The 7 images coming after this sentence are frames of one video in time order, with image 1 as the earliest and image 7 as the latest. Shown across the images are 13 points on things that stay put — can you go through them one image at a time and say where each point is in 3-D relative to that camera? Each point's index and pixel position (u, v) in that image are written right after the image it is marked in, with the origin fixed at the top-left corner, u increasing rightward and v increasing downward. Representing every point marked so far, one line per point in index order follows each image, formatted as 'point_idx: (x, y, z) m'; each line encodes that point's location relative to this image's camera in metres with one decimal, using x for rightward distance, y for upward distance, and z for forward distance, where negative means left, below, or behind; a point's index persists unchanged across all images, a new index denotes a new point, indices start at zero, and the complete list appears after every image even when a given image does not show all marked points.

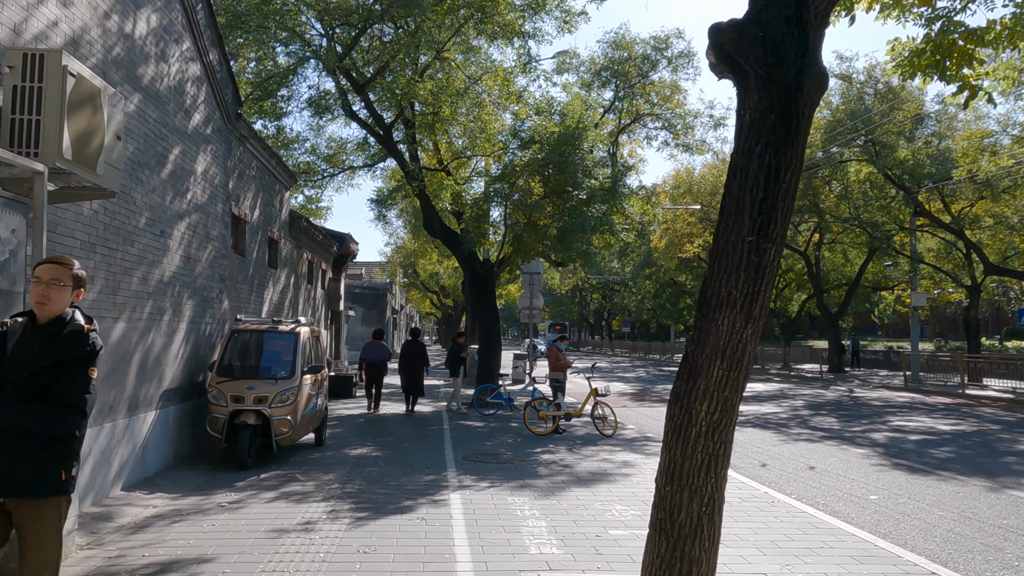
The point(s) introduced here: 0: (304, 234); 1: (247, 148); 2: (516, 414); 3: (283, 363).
0: (-4.7, +1.2, +17.7) m
1: (-4.3, +2.3, +12.6) m
2: (+0.1, -2.7, +16.2) m
3: (-2.9, -1.0, +9.9) m
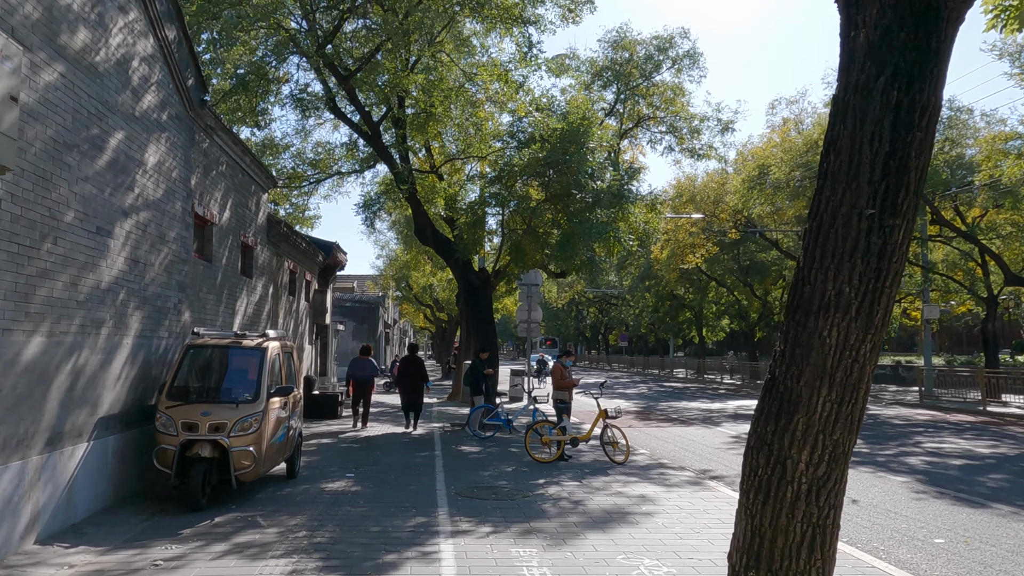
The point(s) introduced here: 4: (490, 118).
0: (-4.8, +1.0, +16.4) m
1: (-4.3, +2.1, +11.3) m
2: (+0.1, -2.9, +14.8) m
3: (-2.9, -1.1, +8.5) m
4: (-0.5, +4.2, +18.8) m
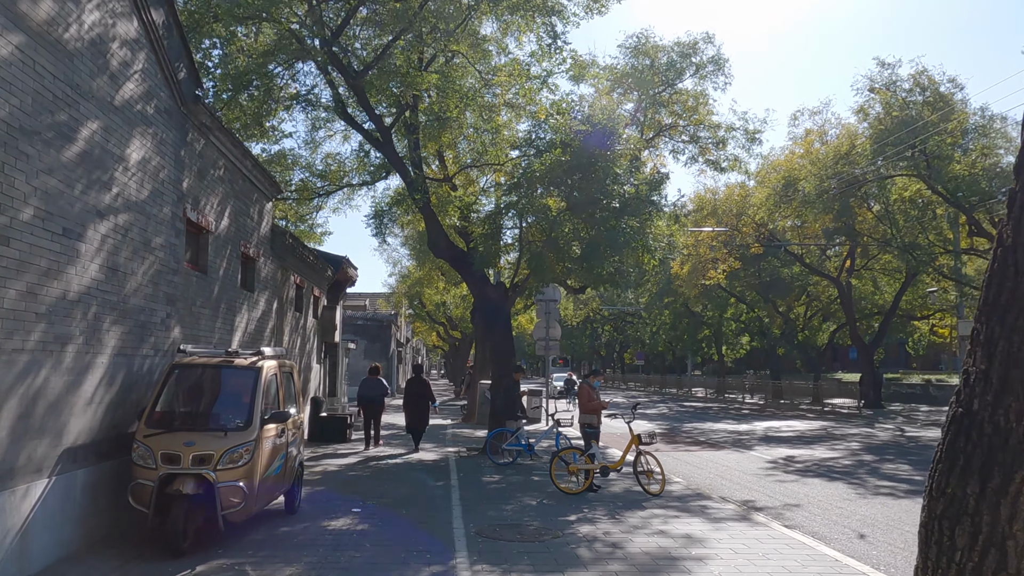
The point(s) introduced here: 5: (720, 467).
0: (-4.4, +0.7, +15.4) m
1: (-4.0, +2.0, +10.3) m
2: (+0.4, -3.1, +13.6) m
3: (-2.6, -1.2, +7.5) m
4: (-0.1, +3.8, +17.9) m
5: (+4.1, -3.6, +15.5) m
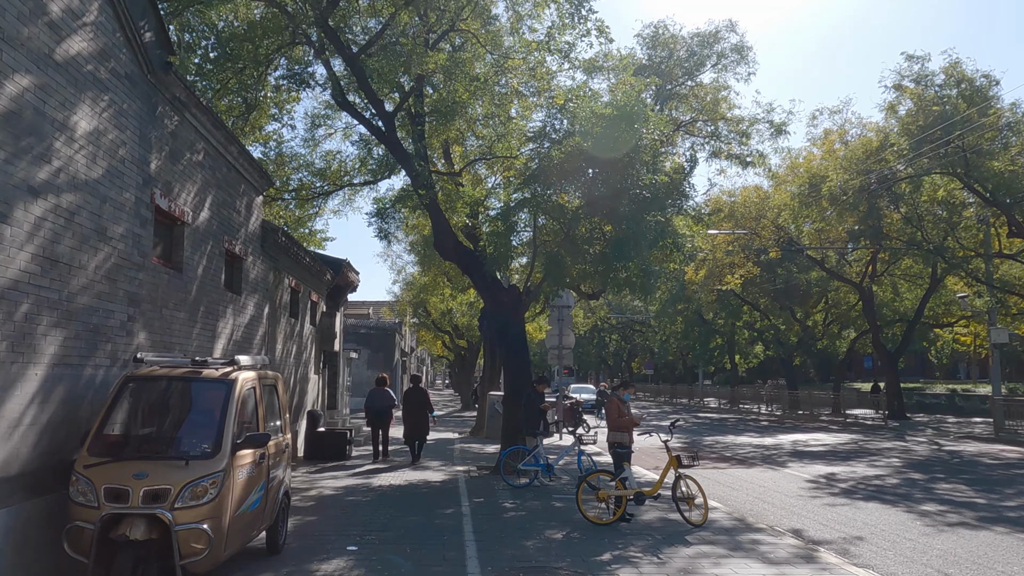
0: (-4.1, +0.6, +14.1) m
1: (-3.8, +1.9, +9.0) m
2: (+0.7, -3.1, +12.2) m
3: (-2.4, -1.1, +6.1) m
4: (+0.1, +3.7, +16.6) m
5: (+4.4, -3.6, +14.1) m
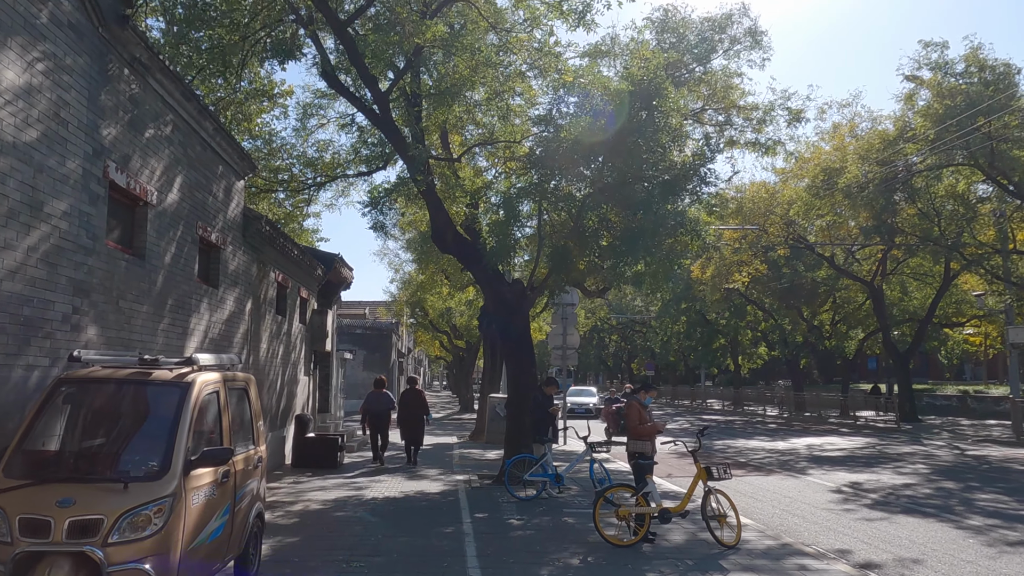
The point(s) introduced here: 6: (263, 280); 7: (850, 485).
0: (-4.0, +0.7, +13.0) m
1: (-3.7, +2.1, +7.9) m
2: (+0.8, -3.0, +11.2) m
3: (-2.3, -1.0, +5.0) m
4: (+0.2, +3.8, +15.5) m
5: (+4.5, -3.5, +13.0) m
6: (-4.2, +0.1, +13.0) m
7: (+6.3, -3.6, +14.3) m
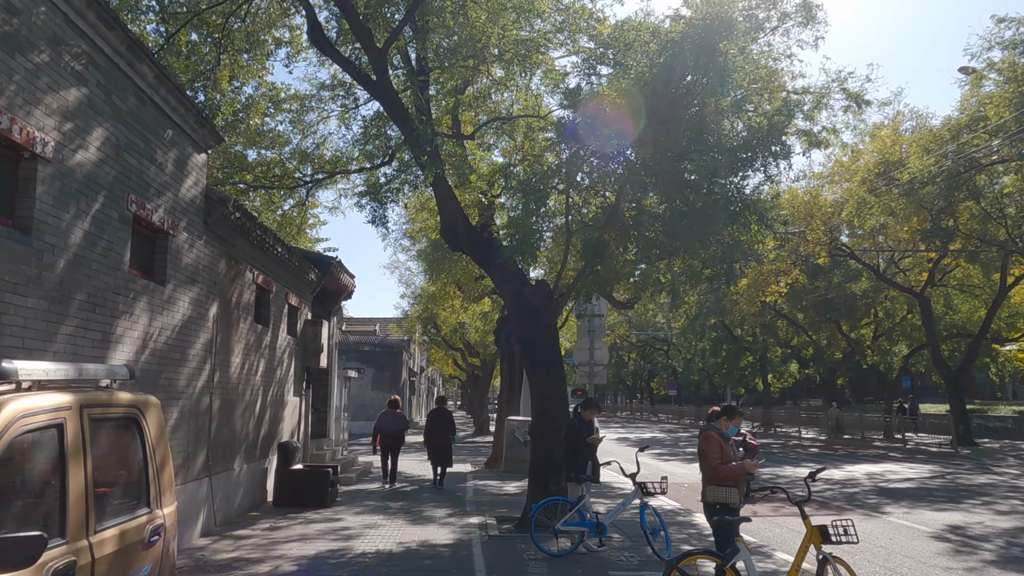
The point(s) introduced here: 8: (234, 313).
0: (-3.7, +0.7, +10.7) m
1: (-3.5, +2.2, +5.7) m
2: (+1.1, -3.0, +8.7) m
3: (-2.1, -0.8, +2.7) m
4: (+0.6, +3.8, +13.3) m
5: (+4.9, -3.5, +10.5) m
6: (-3.8, +0.1, +10.8) m
7: (+6.6, -3.7, +11.8) m
8: (-3.8, -0.3, +10.7) m
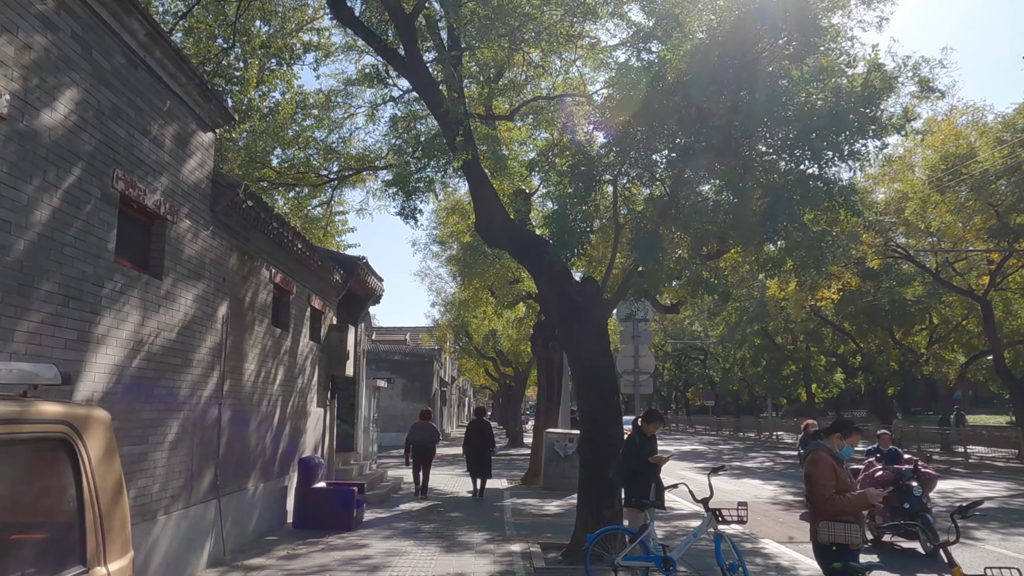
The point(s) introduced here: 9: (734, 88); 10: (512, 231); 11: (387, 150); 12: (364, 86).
0: (-3.1, +0.7, +9.7) m
1: (-3.1, +2.2, +4.6) m
2: (+1.6, -2.9, +7.4) m
3: (-1.9, -0.7, +1.5) m
4: (+1.2, +3.8, +12.1) m
5: (+5.4, -3.4, +9.0) m
6: (-3.3, +0.1, +9.7) m
7: (+7.3, -3.6, +10.2) m
8: (-3.3, -0.3, +9.6) m
9: (+2.7, +2.5, +10.5) m
10: (0.0, +0.8, +11.4) m
11: (-2.7, +3.0, +16.8) m
12: (-3.5, +4.7, +17.9) m
